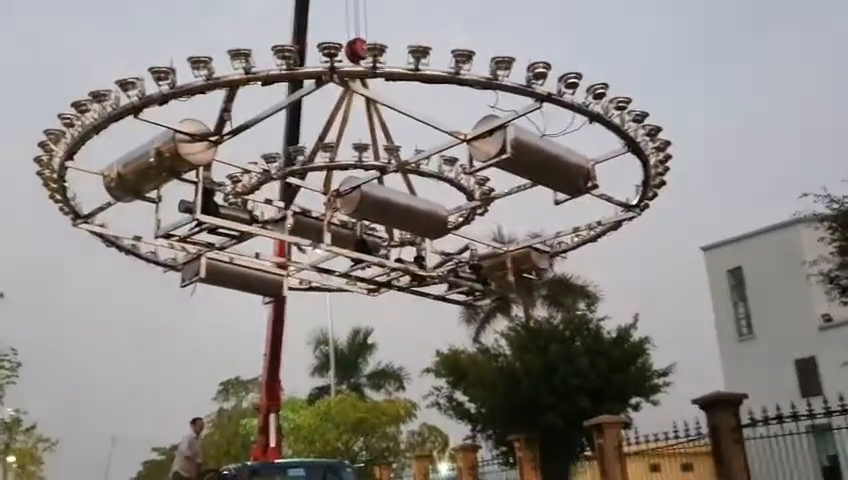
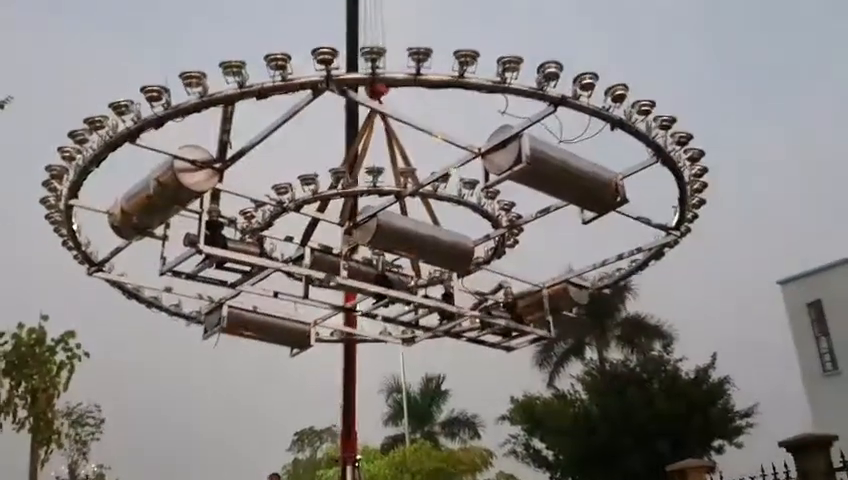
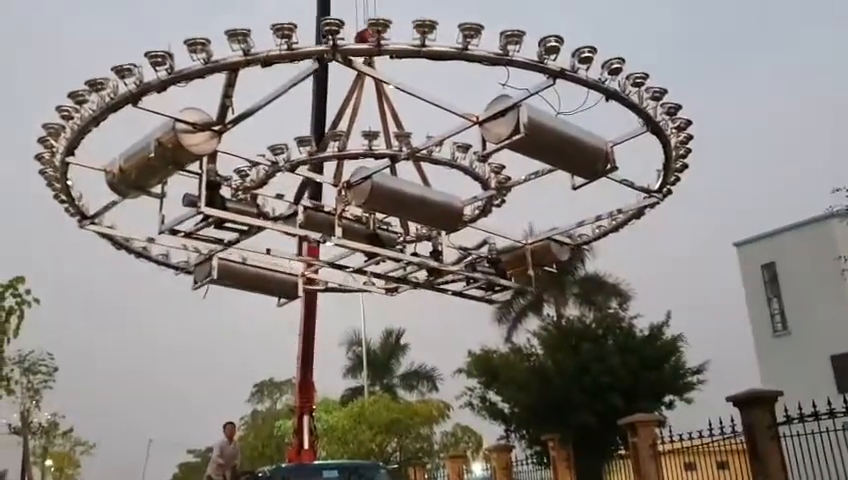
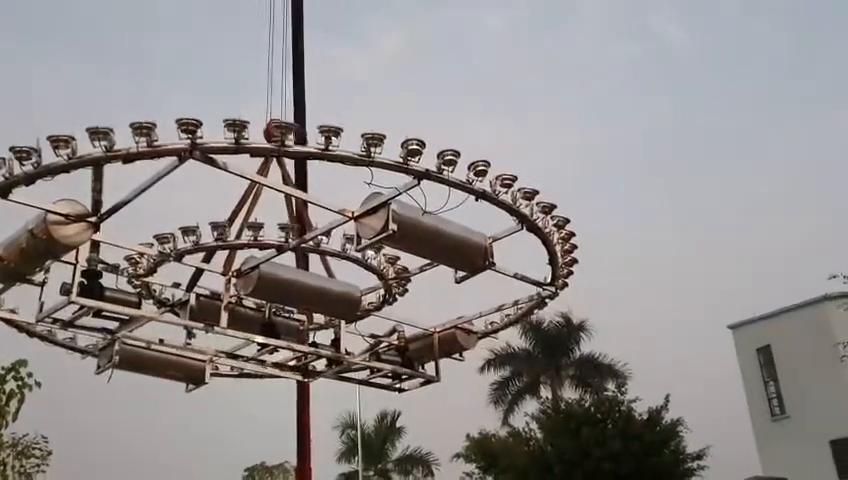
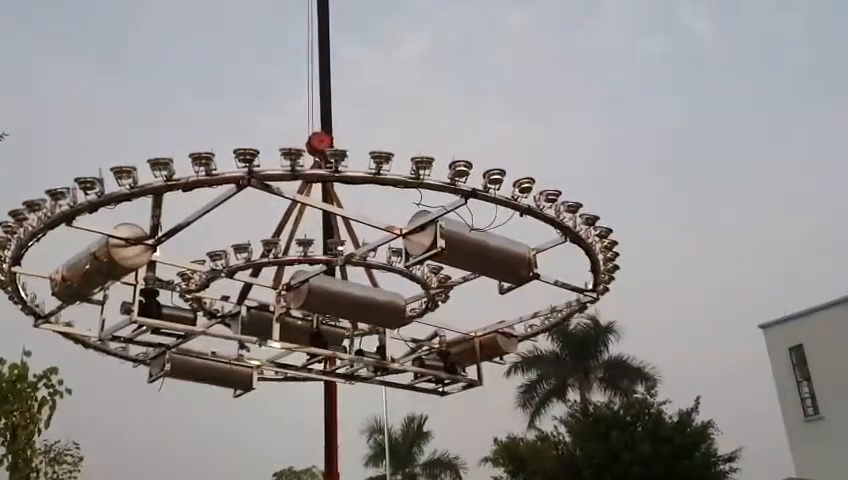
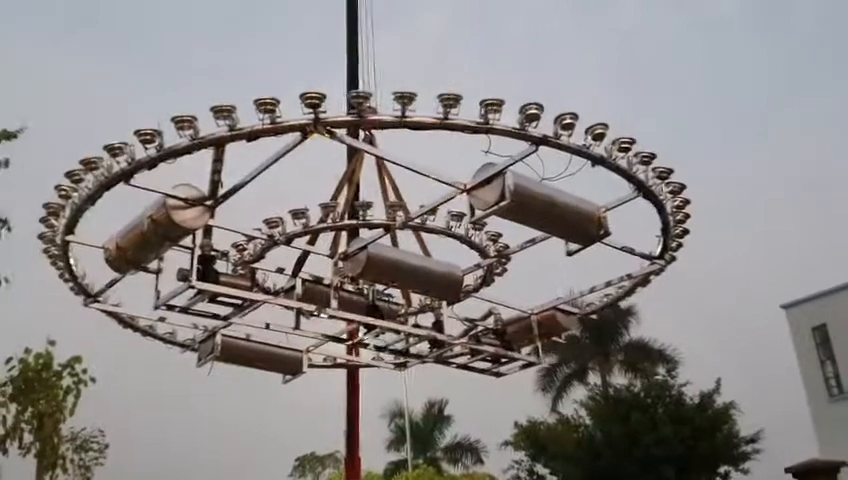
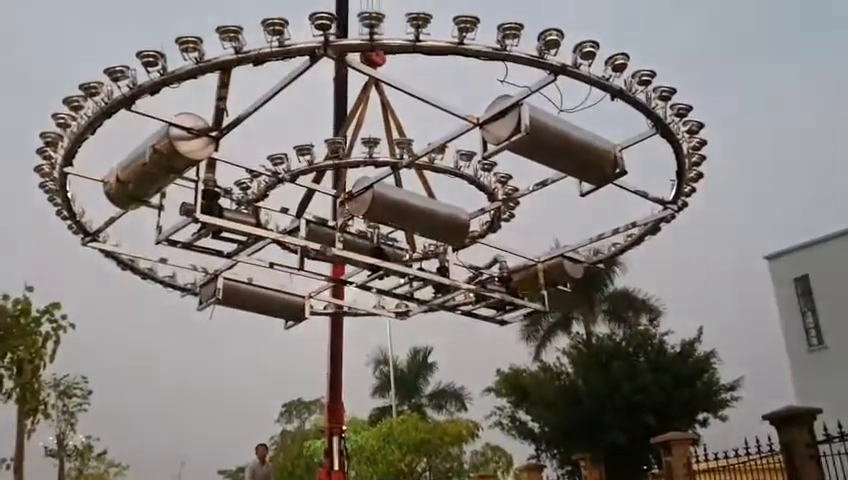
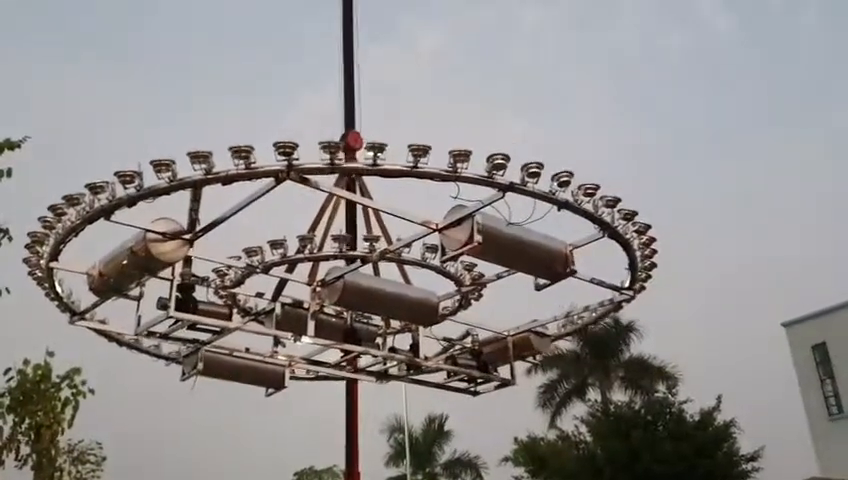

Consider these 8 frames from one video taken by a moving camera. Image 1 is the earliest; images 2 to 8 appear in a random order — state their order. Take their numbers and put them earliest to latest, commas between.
3, 7, 2, 6, 8, 5, 4
